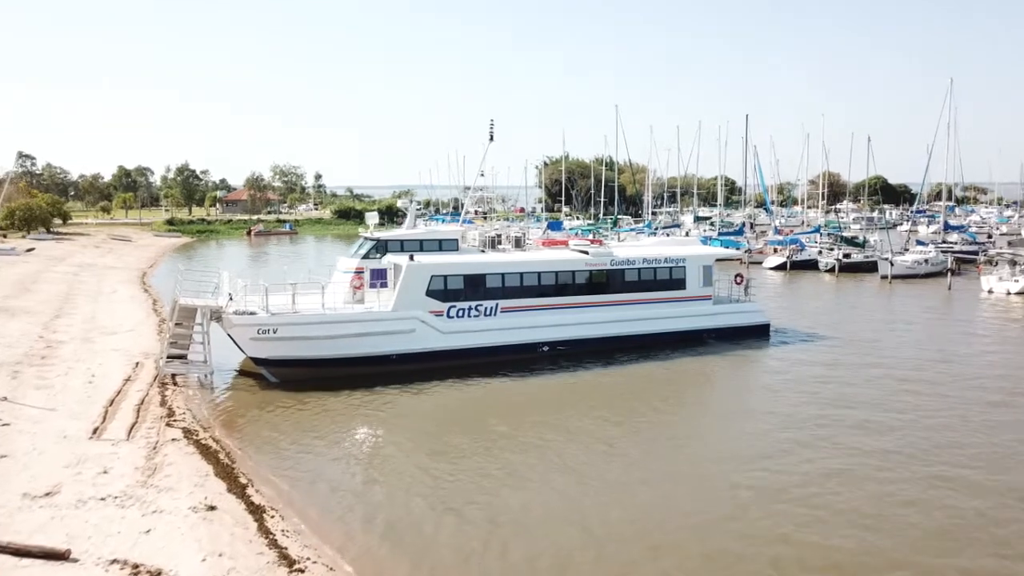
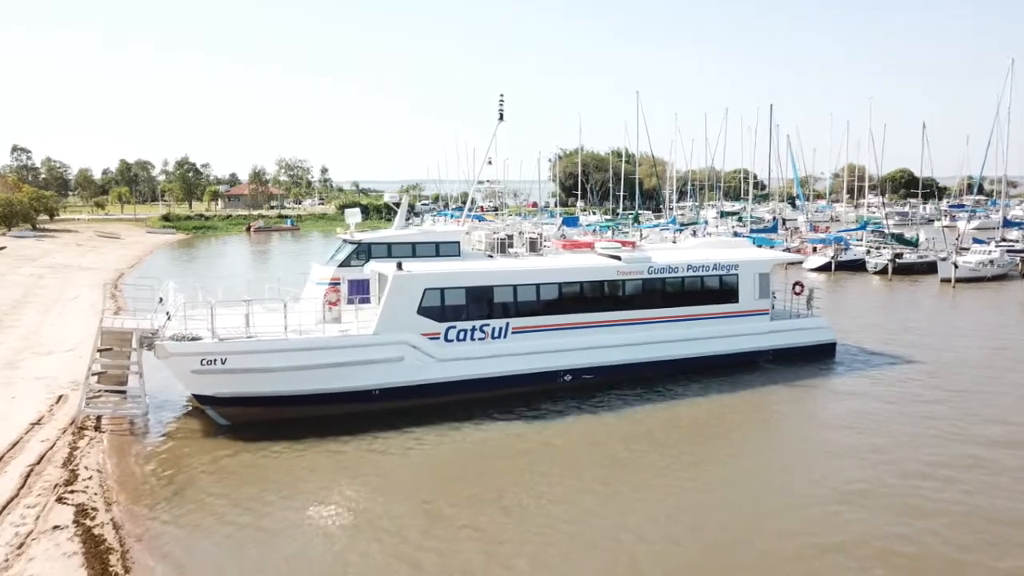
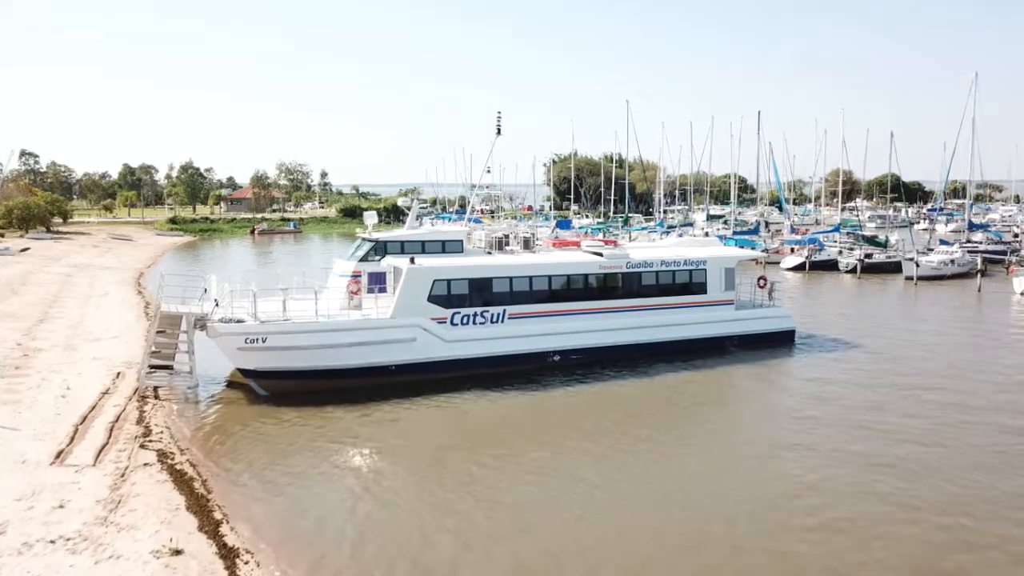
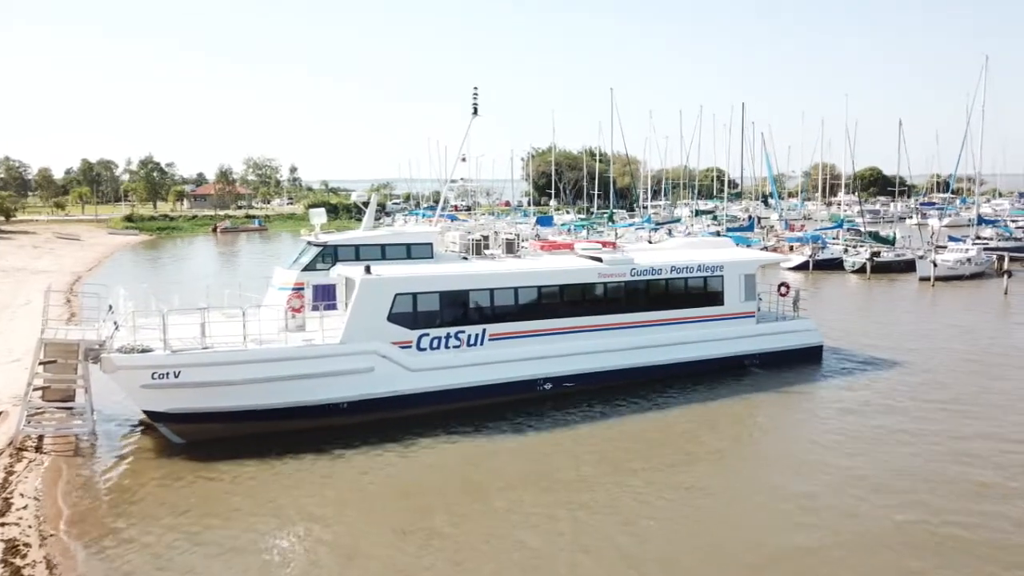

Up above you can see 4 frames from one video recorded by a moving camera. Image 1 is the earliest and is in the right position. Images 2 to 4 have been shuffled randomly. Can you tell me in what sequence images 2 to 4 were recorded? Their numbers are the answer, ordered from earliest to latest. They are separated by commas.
3, 2, 4
